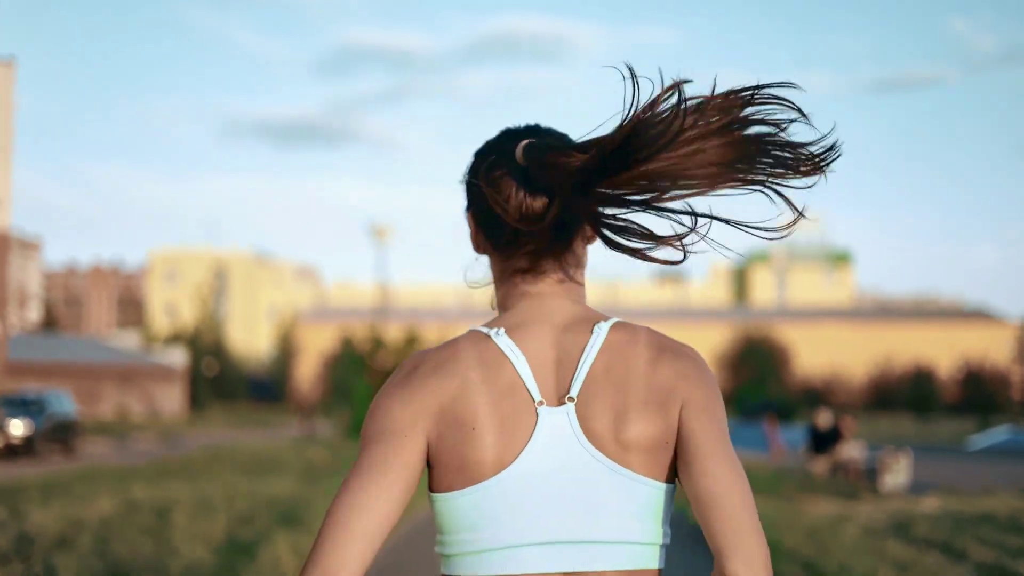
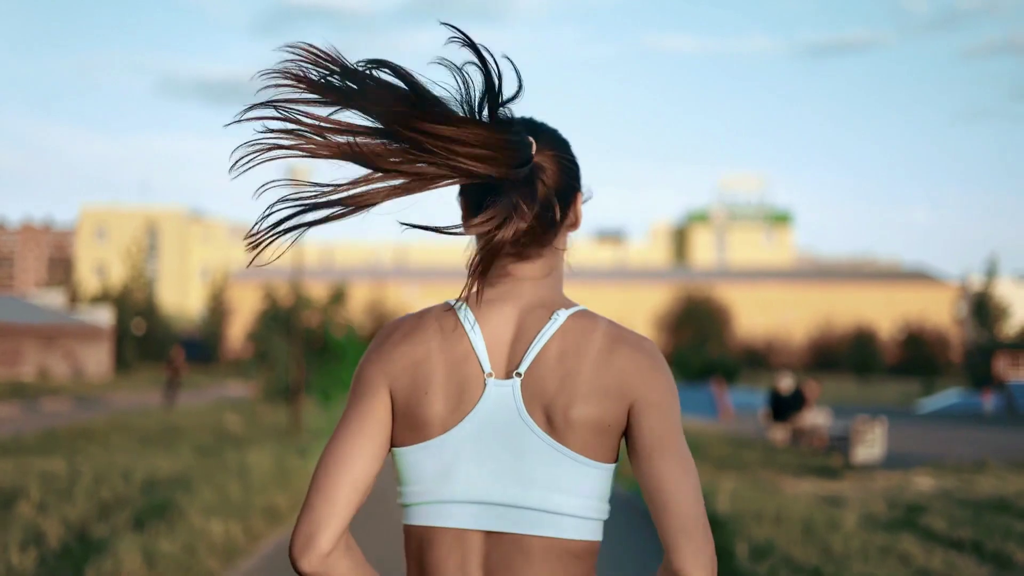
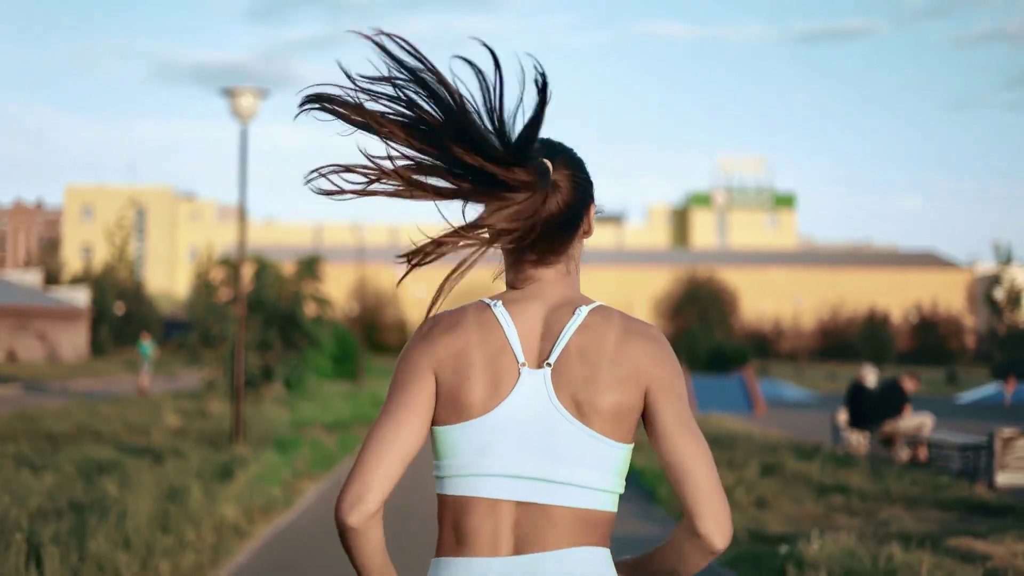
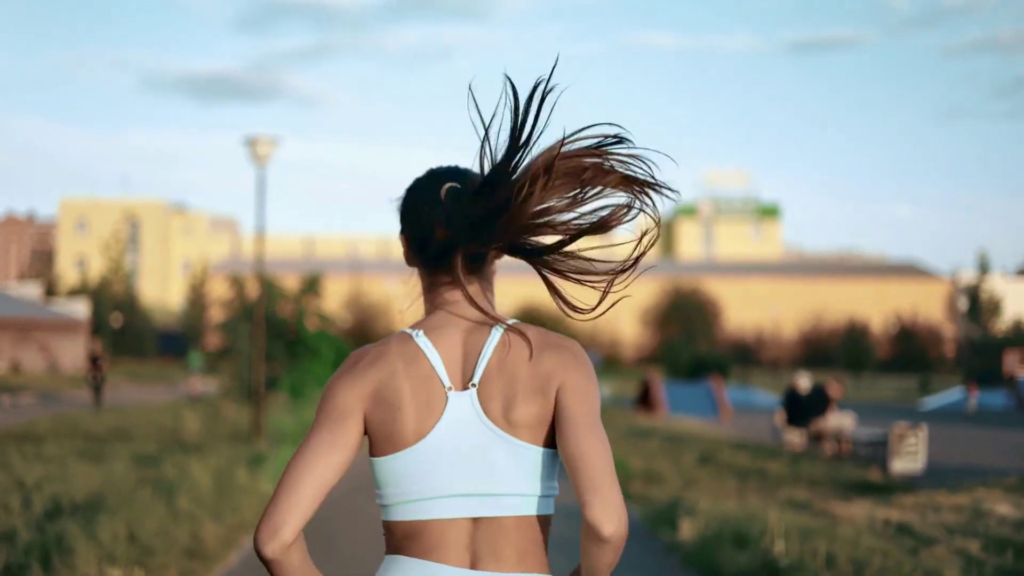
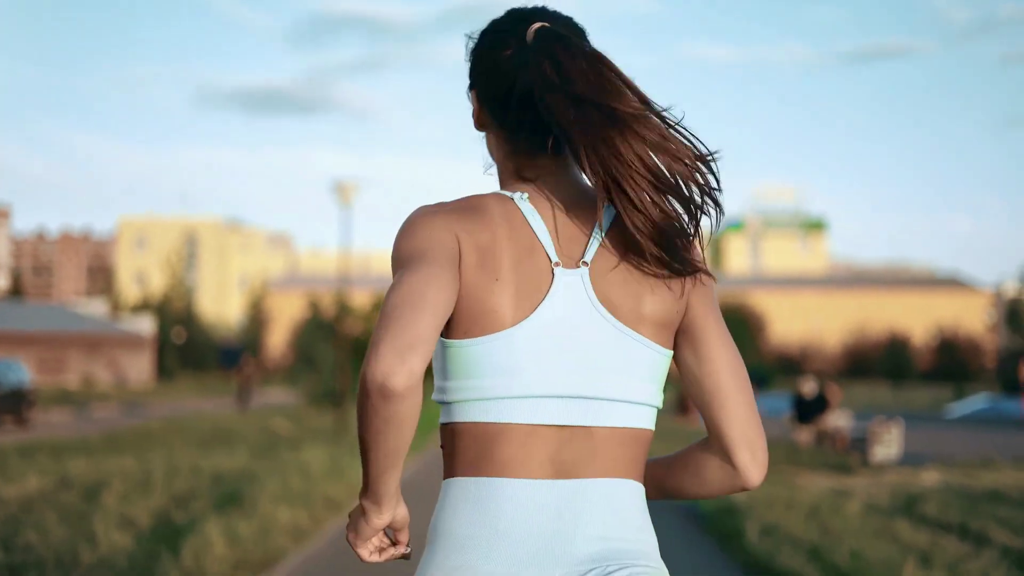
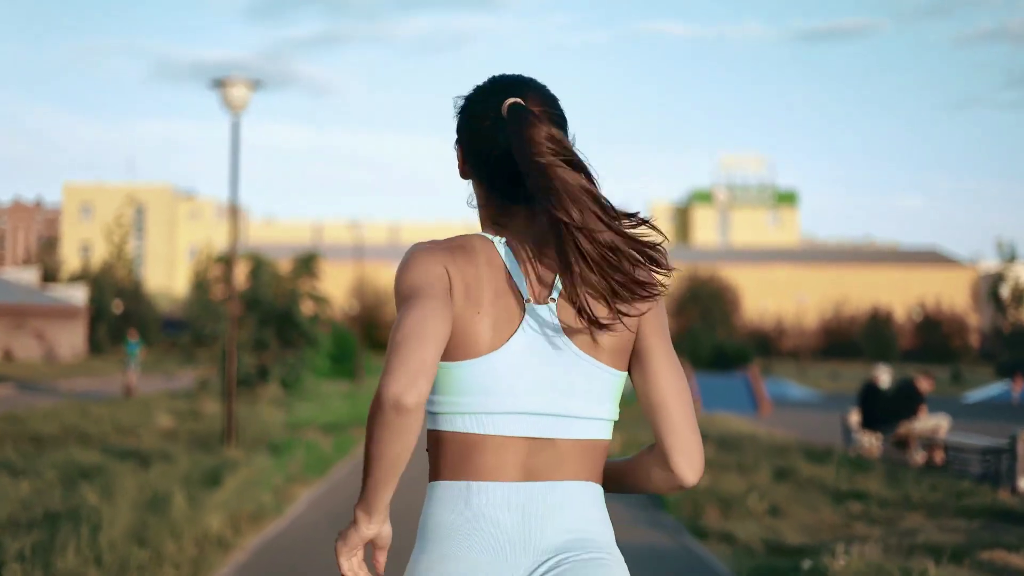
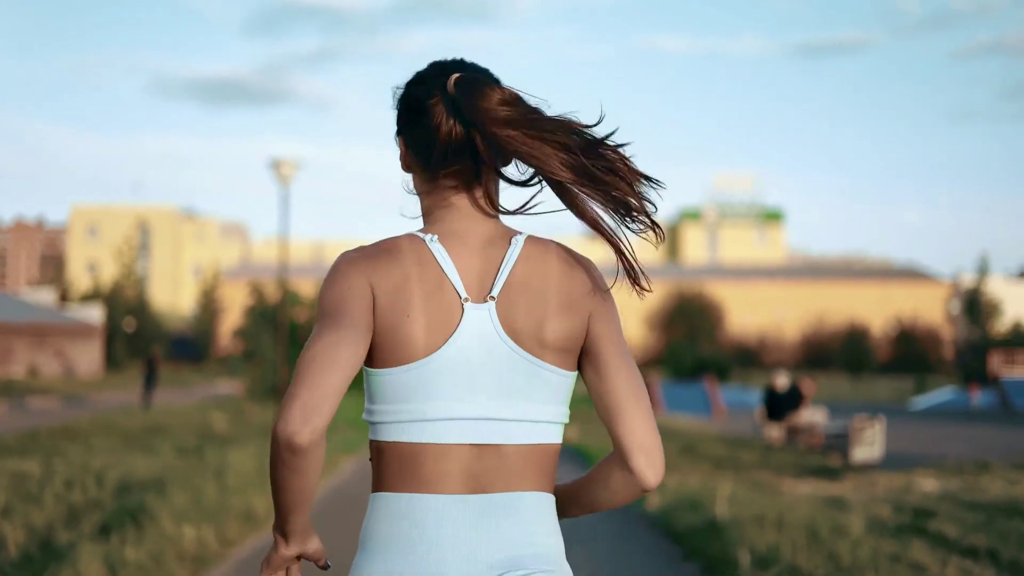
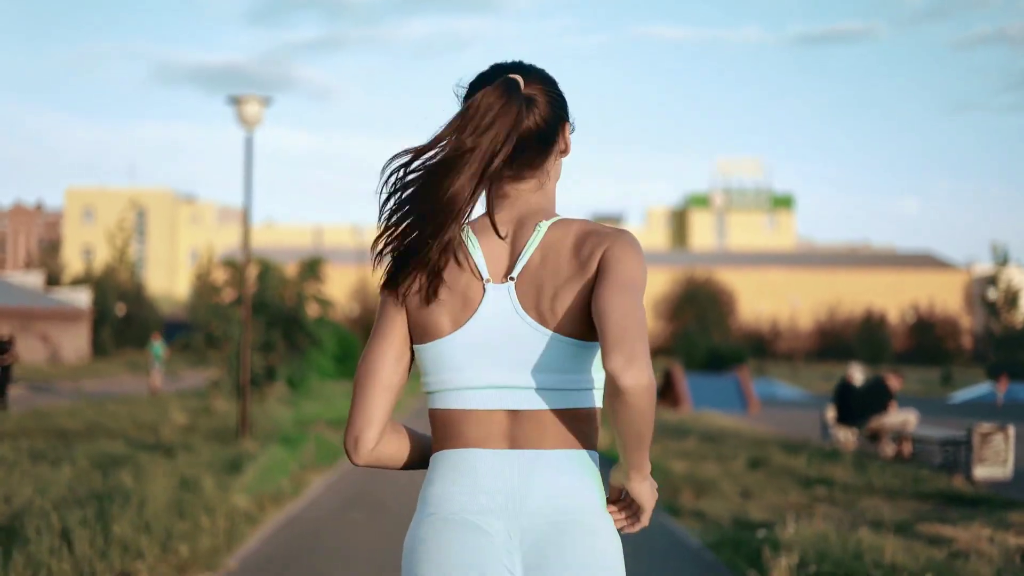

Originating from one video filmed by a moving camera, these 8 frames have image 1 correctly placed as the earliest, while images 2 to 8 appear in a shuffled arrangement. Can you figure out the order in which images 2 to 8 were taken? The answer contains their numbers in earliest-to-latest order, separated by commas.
5, 2, 7, 4, 8, 3, 6
